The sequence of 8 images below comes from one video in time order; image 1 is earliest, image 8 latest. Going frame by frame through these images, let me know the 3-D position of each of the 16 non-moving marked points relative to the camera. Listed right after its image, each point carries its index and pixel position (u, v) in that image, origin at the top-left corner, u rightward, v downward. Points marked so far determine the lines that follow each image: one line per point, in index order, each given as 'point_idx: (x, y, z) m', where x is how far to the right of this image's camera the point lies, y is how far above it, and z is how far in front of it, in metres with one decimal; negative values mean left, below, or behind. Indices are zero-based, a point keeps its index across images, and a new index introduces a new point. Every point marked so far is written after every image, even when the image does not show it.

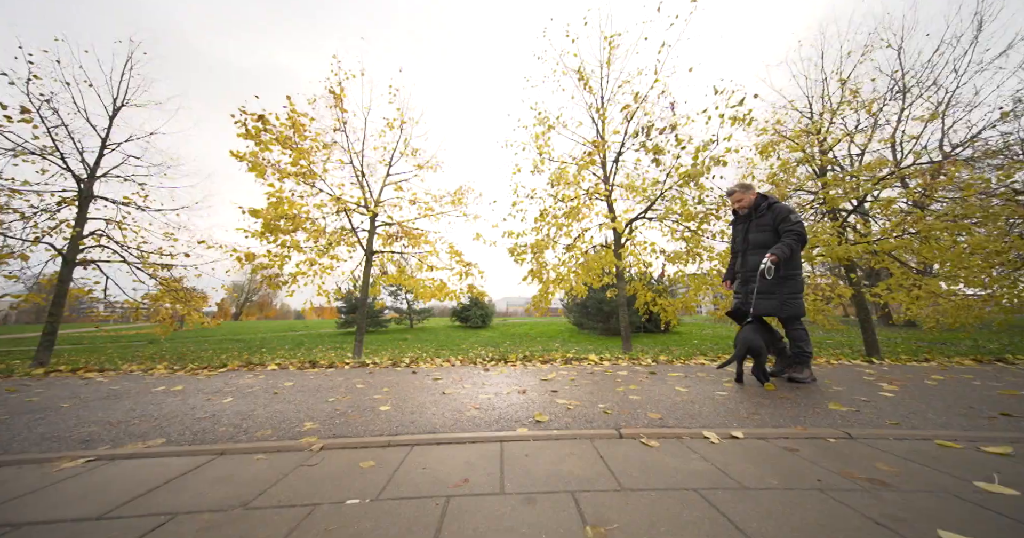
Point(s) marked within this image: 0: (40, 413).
0: (-5.6, -1.7, +4.0) m
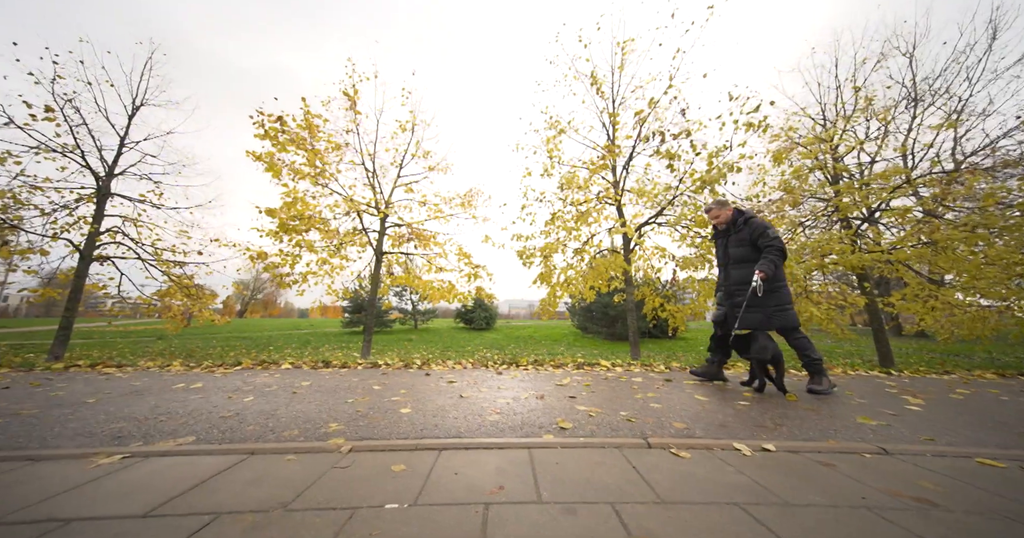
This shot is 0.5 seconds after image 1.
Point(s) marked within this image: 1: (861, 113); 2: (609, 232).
0: (-5.4, -1.7, +4.0) m
1: (+13.3, +6.0, +12.7) m
2: (+3.7, +1.4, +12.9) m
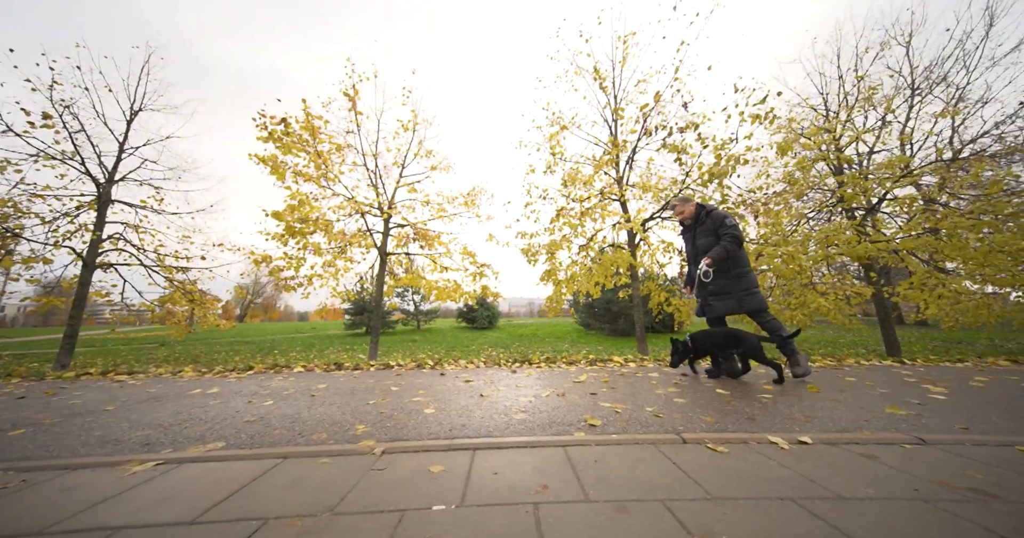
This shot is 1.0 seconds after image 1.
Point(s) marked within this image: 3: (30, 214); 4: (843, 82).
0: (-5.1, -1.8, +4.0) m
1: (+13.4, +6.4, +12.7) m
2: (+3.9, +1.6, +12.9) m
3: (-14.4, +1.6, +9.9) m
4: (+13.4, +7.7, +13.7) m
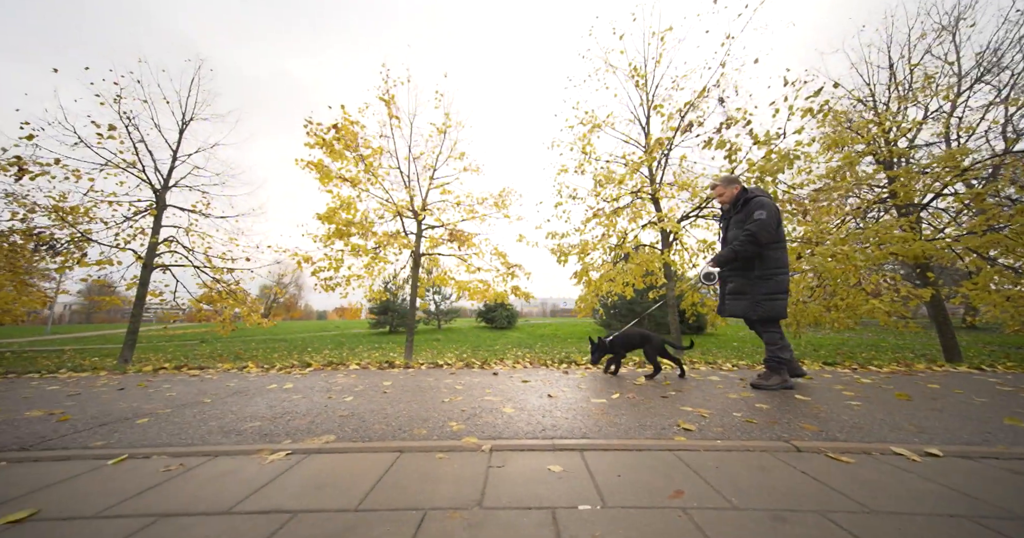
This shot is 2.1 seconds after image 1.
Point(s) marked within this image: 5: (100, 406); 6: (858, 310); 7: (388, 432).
0: (-4.1, -1.8, +4.3) m
1: (+14.8, +6.4, +12.0) m
2: (+5.4, +1.6, +12.7) m
3: (-13.2, +1.6, +10.7) m
4: (+14.9, +7.7, +13.0) m
5: (-5.6, -1.9, +4.5) m
6: (+11.7, -1.4, +11.2) m
7: (-1.2, -1.6, +3.4) m
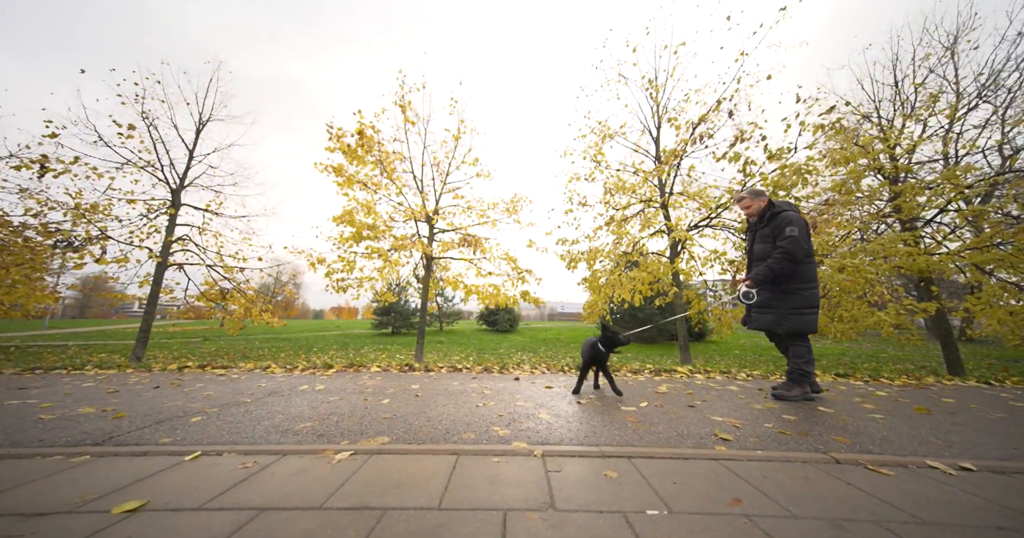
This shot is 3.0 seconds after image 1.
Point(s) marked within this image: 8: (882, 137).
0: (-3.7, -1.9, +4.5) m
1: (+15.4, +5.9, +12.2) m
2: (+5.9, +1.3, +12.8) m
3: (-12.6, +1.7, +10.9) m
4: (+15.5, +7.1, +13.2) m
5: (-5.1, -1.9, +4.7) m
6: (+12.2, -1.8, +11.3) m
7: (-0.8, -1.8, +3.5) m
8: (+13.0, +4.5, +11.5) m
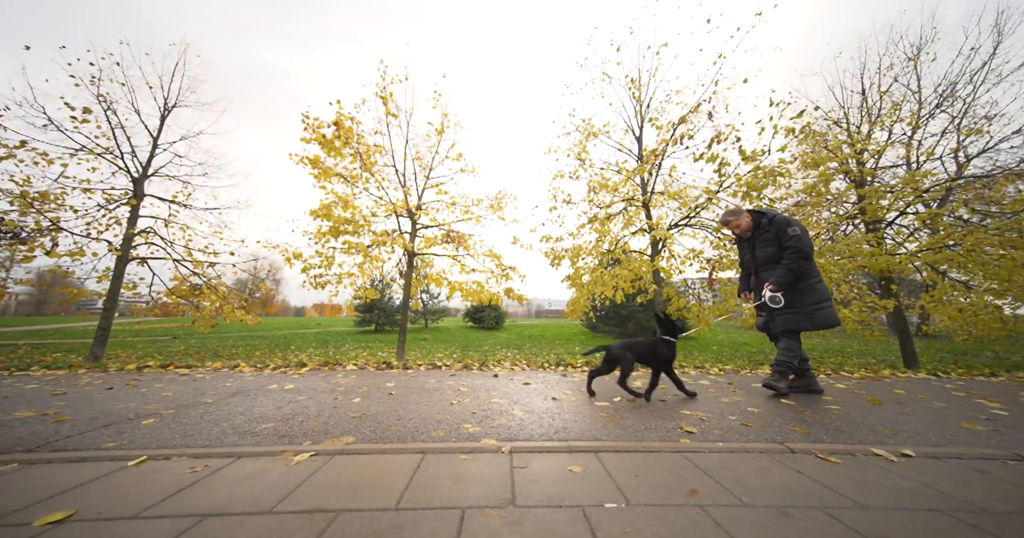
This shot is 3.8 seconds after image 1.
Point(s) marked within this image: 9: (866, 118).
0: (-4.0, -1.8, +4.3) m
1: (+14.7, +5.9, +12.8) m
2: (+5.2, +1.4, +13.1) m
3: (-13.2, +1.8, +10.2) m
4: (+14.8, +7.2, +13.8) m
5: (-5.5, -1.8, +4.4) m
6: (+11.5, -1.8, +11.8) m
7: (-1.1, -1.7, +3.5) m
8: (+12.4, +4.6, +12.0) m
9: (+14.4, +6.1, +13.3) m
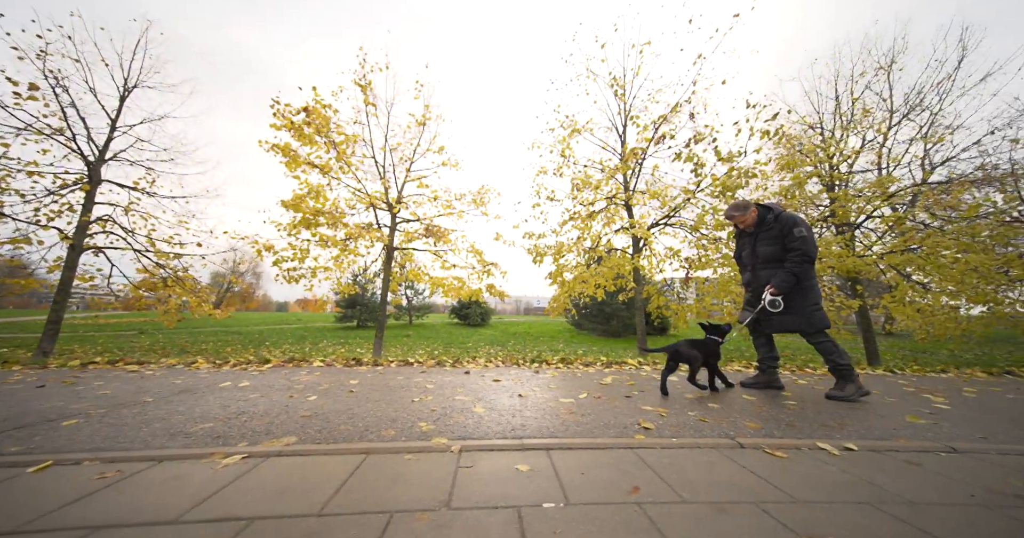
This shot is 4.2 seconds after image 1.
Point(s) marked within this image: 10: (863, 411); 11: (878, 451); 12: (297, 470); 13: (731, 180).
0: (-4.5, -1.7, +4.0) m
1: (+13.9, +5.9, +13.2) m
2: (+4.3, +1.5, +13.1) m
3: (-13.9, +2.1, +9.5) m
4: (+14.0, +7.2, +14.2) m
5: (-6.0, -1.7, +4.0) m
6: (+10.7, -1.7, +12.2) m
7: (-1.6, -1.6, +3.3) m
8: (+11.6, +4.6, +12.4) m
9: (+13.6, +6.1, +13.8) m
10: (+4.5, -1.8, +4.2) m
11: (+3.1, -1.5, +2.8) m
12: (-1.6, -1.5, +2.5) m
13: (+6.9, +2.8, +10.6) m
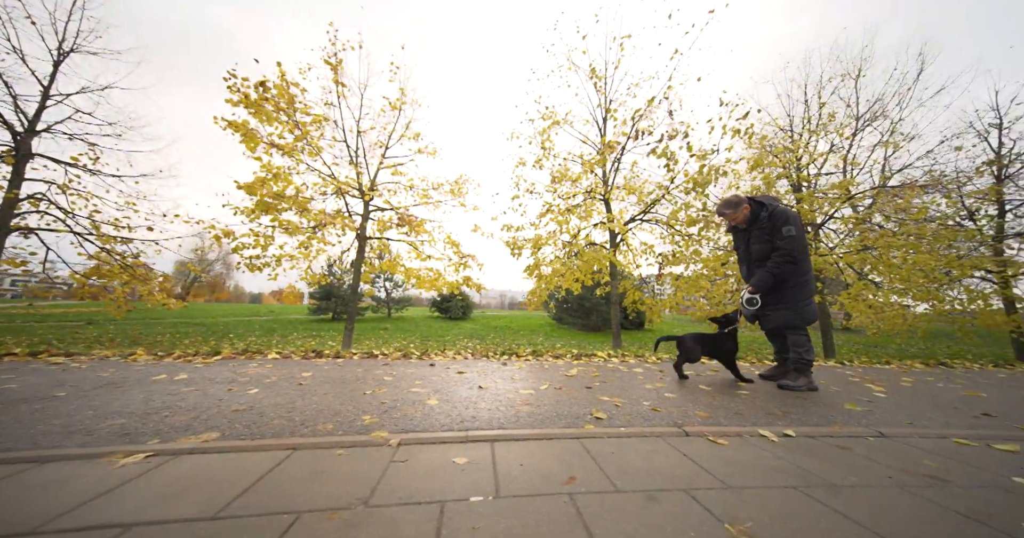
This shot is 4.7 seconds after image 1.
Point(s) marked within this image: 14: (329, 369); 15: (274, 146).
0: (-5.1, -1.4, +3.6) m
1: (+13.0, +6.0, +13.7) m
2: (+3.3, +1.7, +13.2) m
3: (-14.7, +2.6, +8.5) m
4: (+13.0, +7.3, +14.7) m
5: (-6.5, -1.4, +3.6) m
6: (+9.6, -1.6, +12.6) m
7: (-2.1, -1.4, +3.1) m
8: (+10.7, +4.7, +12.8) m
9: (+12.6, +6.2, +14.2) m
10: (+3.9, -1.7, +4.3) m
11: (+2.6, -1.4, +2.8) m
12: (-2.0, -1.3, +2.2) m
13: (+6.1, +3.0, +10.7) m
14: (-3.4, -1.8, +6.1) m
15: (-8.0, +4.0, +11.0) m
